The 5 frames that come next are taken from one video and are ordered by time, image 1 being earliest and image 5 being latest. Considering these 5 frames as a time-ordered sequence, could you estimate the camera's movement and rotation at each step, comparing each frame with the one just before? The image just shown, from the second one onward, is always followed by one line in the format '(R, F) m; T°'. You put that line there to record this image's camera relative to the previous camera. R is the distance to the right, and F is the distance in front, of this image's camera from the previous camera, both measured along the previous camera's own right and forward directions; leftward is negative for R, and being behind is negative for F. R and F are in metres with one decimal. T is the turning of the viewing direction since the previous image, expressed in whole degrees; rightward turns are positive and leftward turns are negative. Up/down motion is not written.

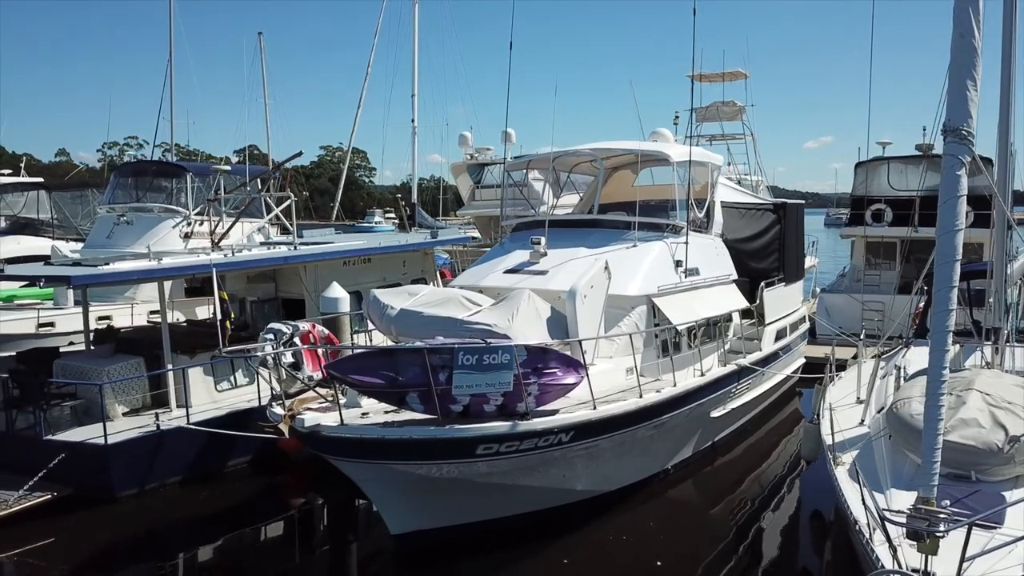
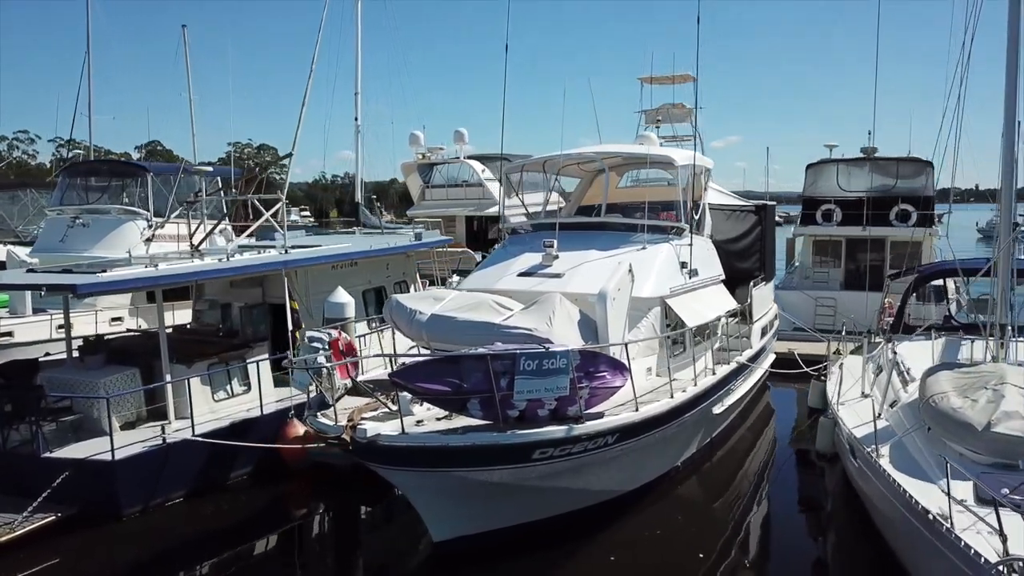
(-0.9, 0.0) m; +6°
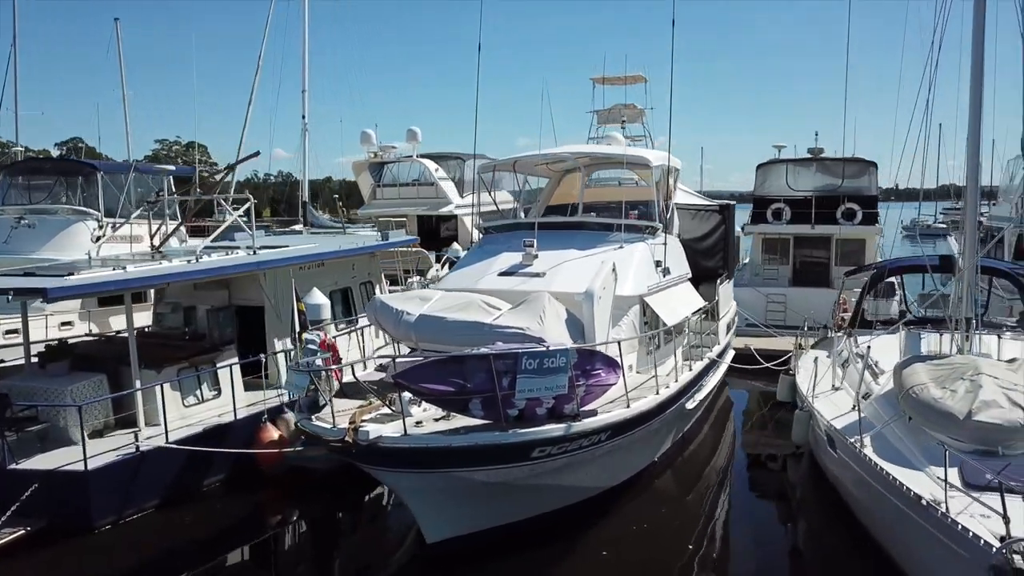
(-0.4, 0.0) m; +4°
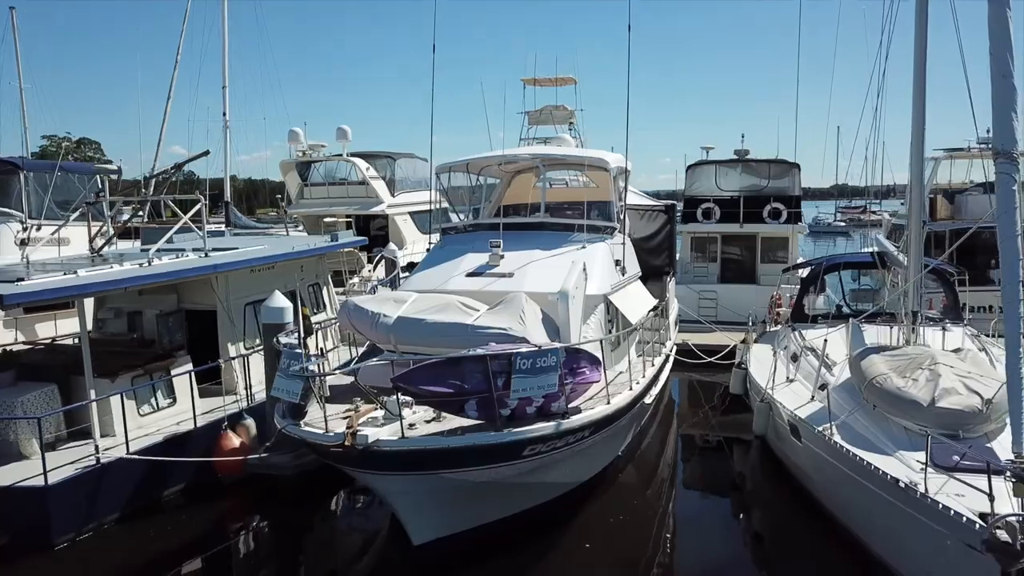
(-0.5, 0.0) m; +6°
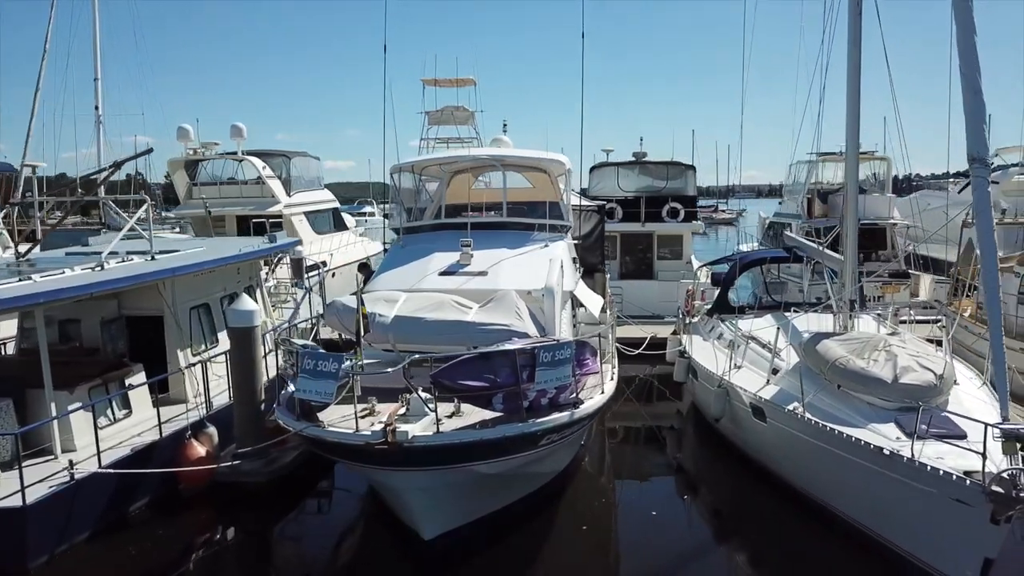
(-1.1, -0.1) m; +10°
